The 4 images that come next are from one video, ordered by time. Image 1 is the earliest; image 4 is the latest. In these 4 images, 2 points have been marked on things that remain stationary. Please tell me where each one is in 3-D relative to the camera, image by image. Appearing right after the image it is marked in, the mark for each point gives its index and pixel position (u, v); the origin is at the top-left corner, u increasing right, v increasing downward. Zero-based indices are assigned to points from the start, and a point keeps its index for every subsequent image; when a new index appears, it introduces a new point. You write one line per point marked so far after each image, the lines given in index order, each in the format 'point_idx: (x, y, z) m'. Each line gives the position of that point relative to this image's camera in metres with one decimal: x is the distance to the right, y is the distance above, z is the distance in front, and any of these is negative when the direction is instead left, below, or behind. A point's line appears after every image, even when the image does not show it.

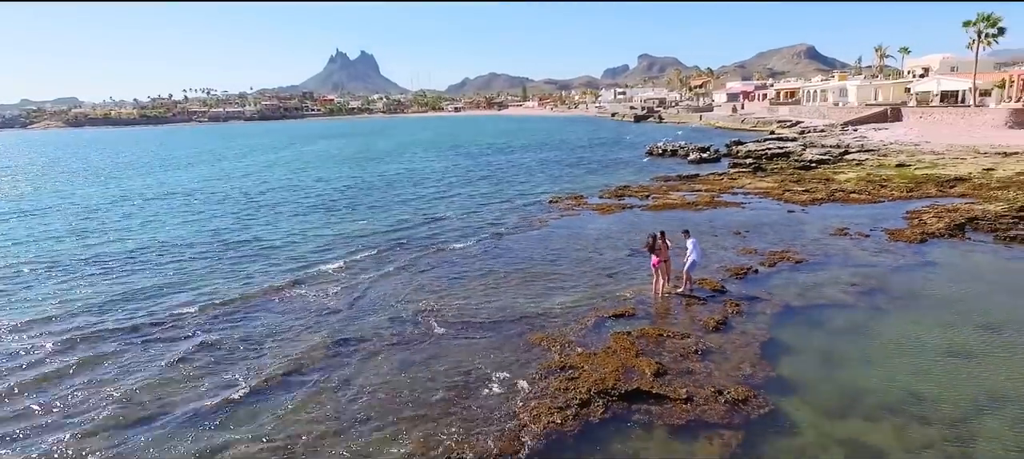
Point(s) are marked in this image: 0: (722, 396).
0: (+3.6, -2.8, +10.4) m
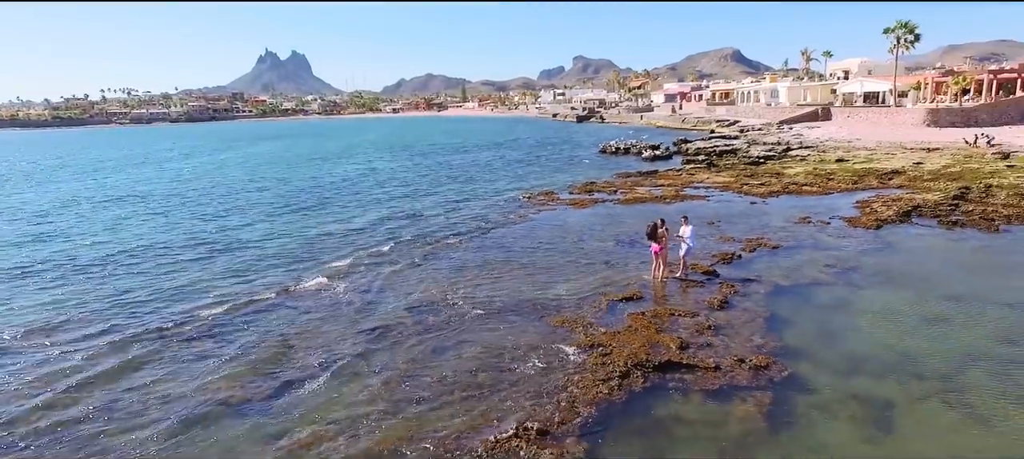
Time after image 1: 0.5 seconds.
0: (+4.3, -2.5, +11.5) m
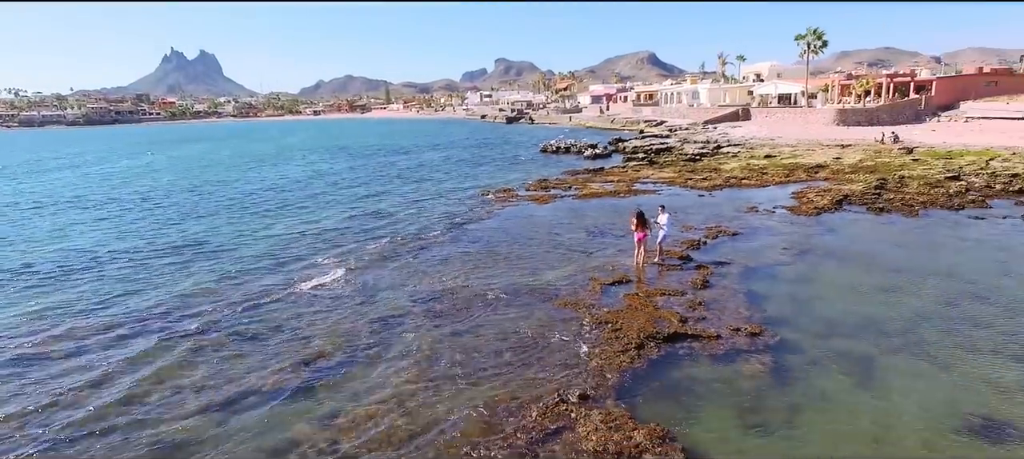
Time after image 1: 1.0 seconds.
0: (+4.8, -2.1, +12.9) m
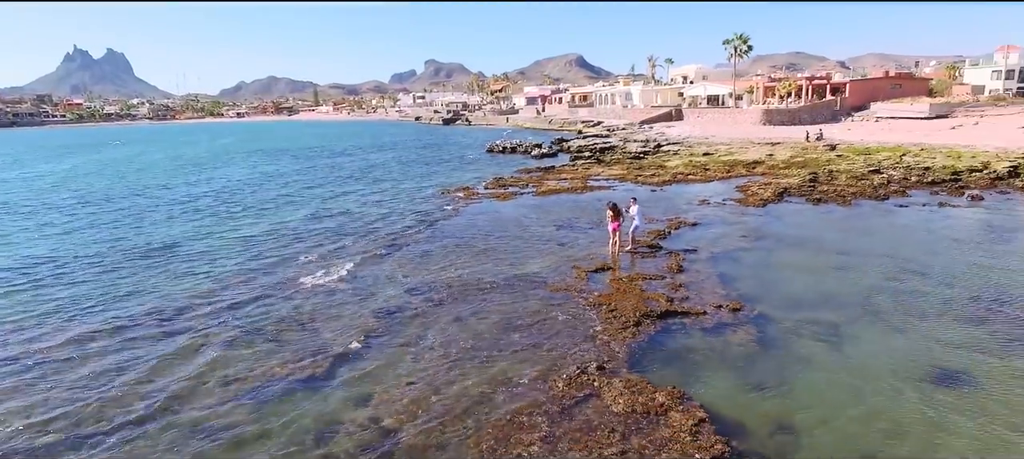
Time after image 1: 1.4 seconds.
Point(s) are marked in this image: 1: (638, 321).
0: (+4.9, -1.8, +14.3) m
1: (+2.7, -2.0, +13.5) m
